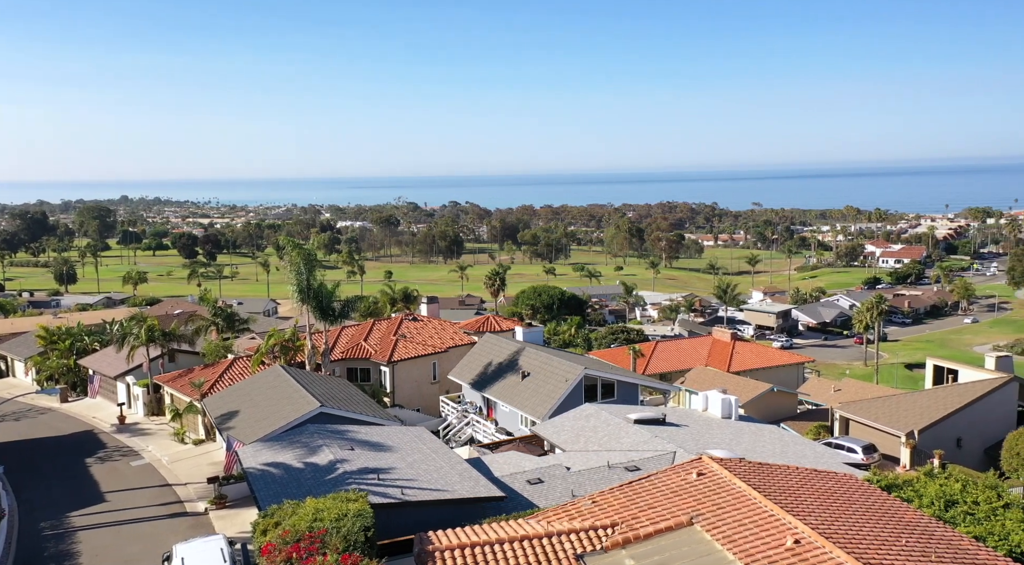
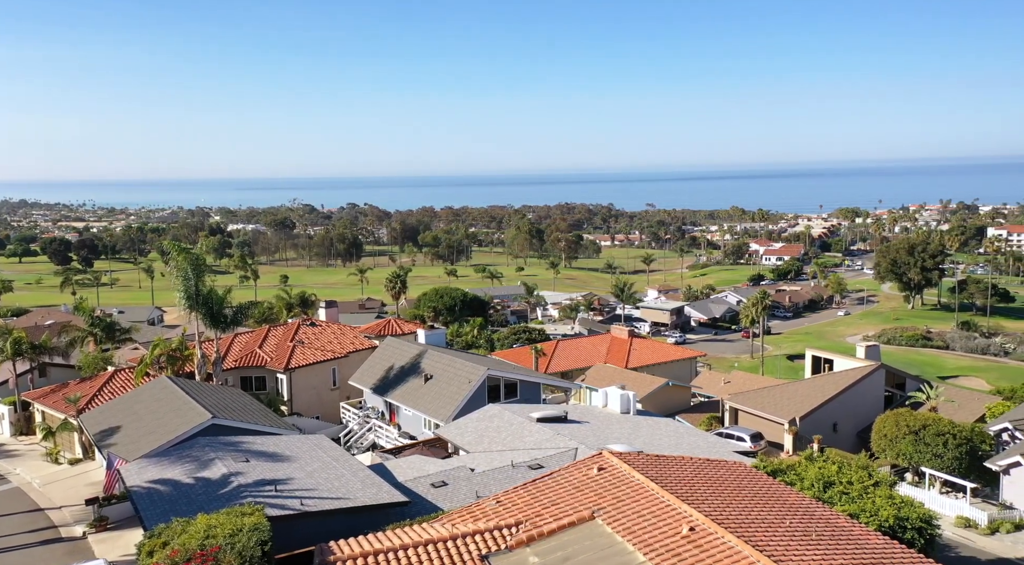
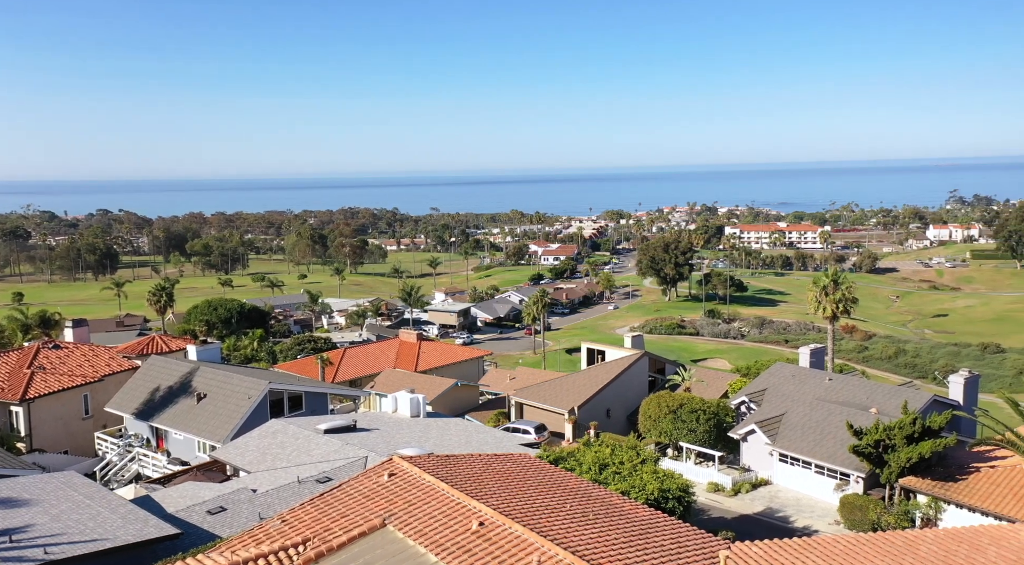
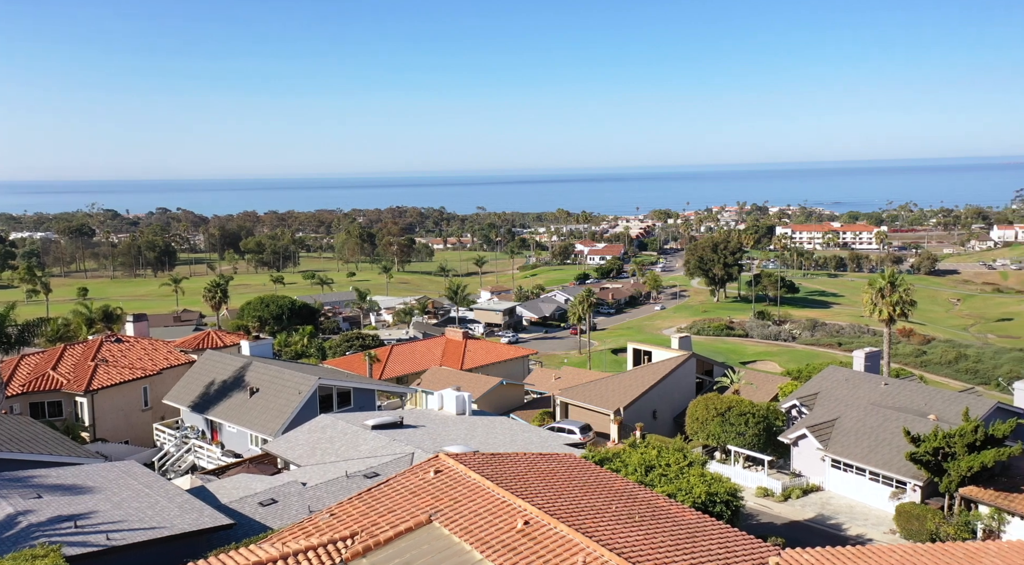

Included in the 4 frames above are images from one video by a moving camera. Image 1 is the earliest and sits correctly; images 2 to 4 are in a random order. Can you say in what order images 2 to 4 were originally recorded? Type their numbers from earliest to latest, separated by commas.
2, 4, 3
